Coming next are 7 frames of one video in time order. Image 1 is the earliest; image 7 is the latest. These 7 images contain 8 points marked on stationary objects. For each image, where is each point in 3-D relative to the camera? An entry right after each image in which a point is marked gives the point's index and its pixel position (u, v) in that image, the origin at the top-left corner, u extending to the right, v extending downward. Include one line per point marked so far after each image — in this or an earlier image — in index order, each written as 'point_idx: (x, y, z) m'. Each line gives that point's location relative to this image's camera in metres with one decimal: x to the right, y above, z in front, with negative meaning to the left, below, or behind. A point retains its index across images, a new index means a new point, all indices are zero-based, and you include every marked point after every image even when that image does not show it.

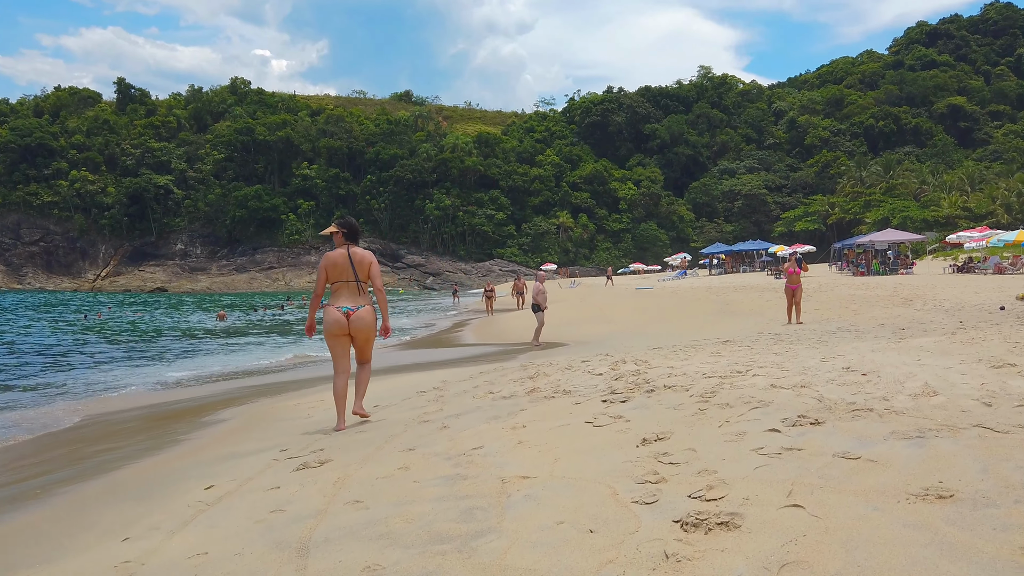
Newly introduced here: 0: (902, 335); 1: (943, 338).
0: (+4.7, -0.6, +7.6) m
1: (+4.5, -0.6, +6.6) m
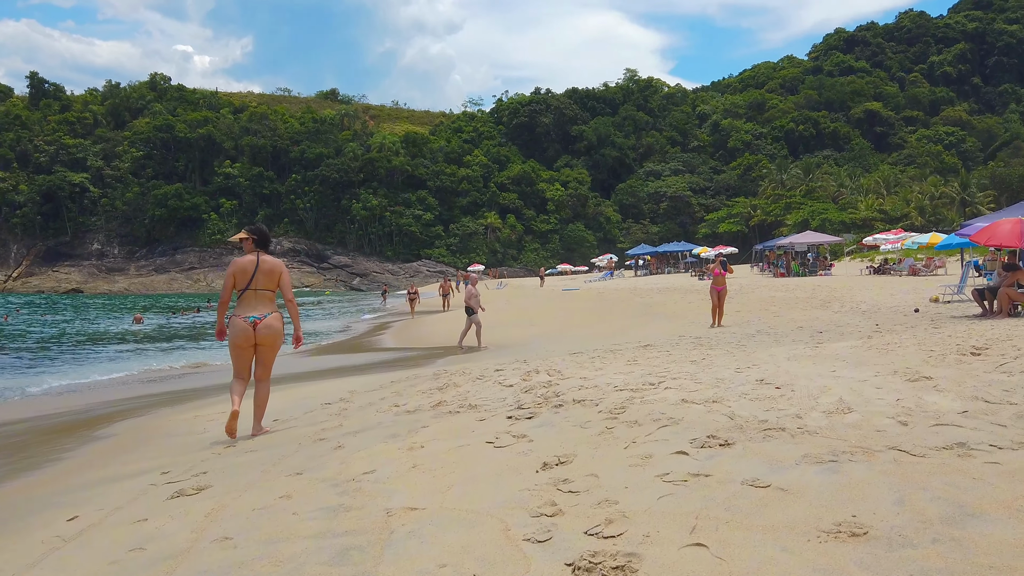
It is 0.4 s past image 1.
0: (+3.7, -0.7, +7.7) m
1: (+3.6, -0.6, +6.7) m
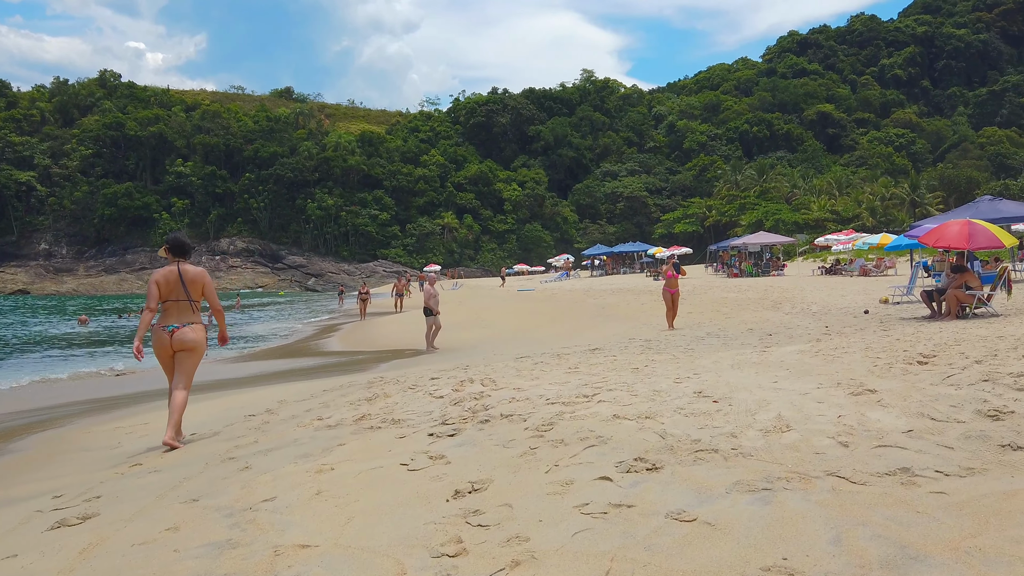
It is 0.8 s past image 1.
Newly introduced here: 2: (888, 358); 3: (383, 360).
0: (+3.0, -0.7, +7.6) m
1: (+3.0, -0.6, +6.6) m
2: (+2.5, -0.5, +4.3) m
3: (-2.3, -1.2, +11.2) m
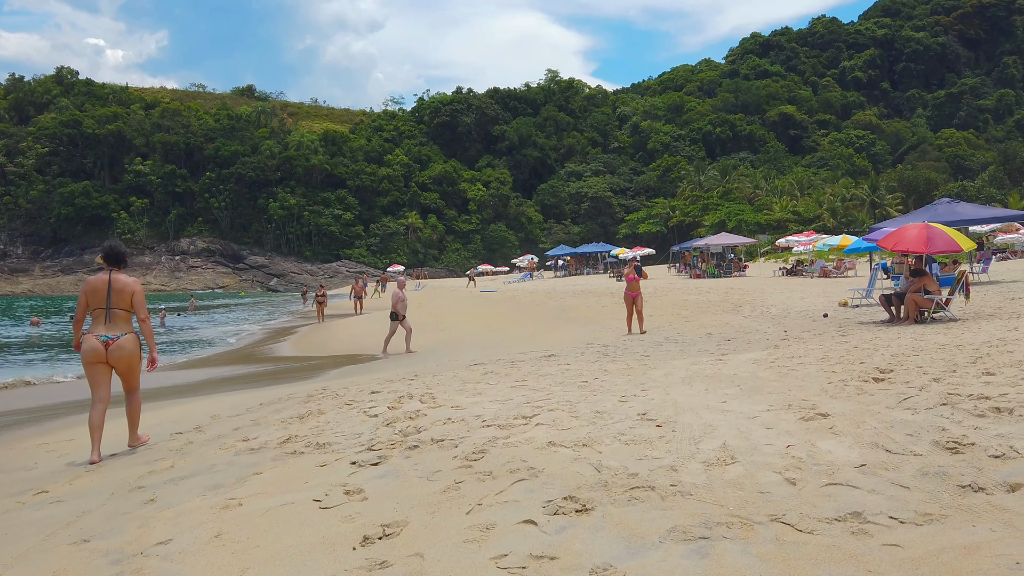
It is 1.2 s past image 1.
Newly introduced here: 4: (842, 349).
0: (+2.5, -0.7, +7.4) m
1: (+2.5, -0.7, +6.4) m
2: (+2.1, -0.5, +4.1) m
3: (-3.0, -1.3, +10.8) m
4: (+3.3, -0.6, +6.4) m
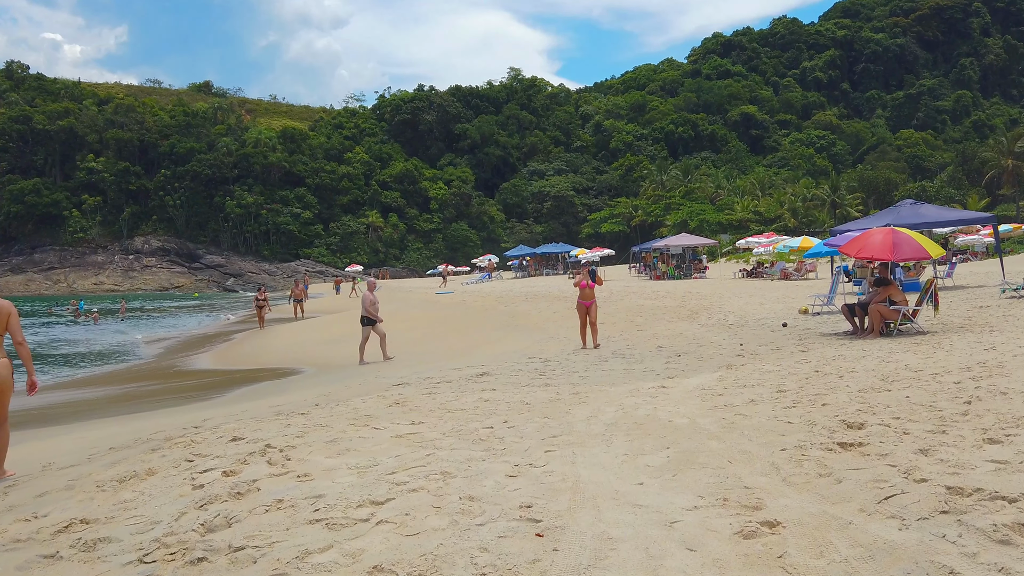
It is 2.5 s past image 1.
0: (+1.6, -0.9, +6.6) m
1: (+1.7, -0.8, +5.6) m
2: (+1.5, -0.7, +3.3) m
3: (-4.0, -1.5, +9.7) m
4: (+2.5, -0.8, +5.6) m
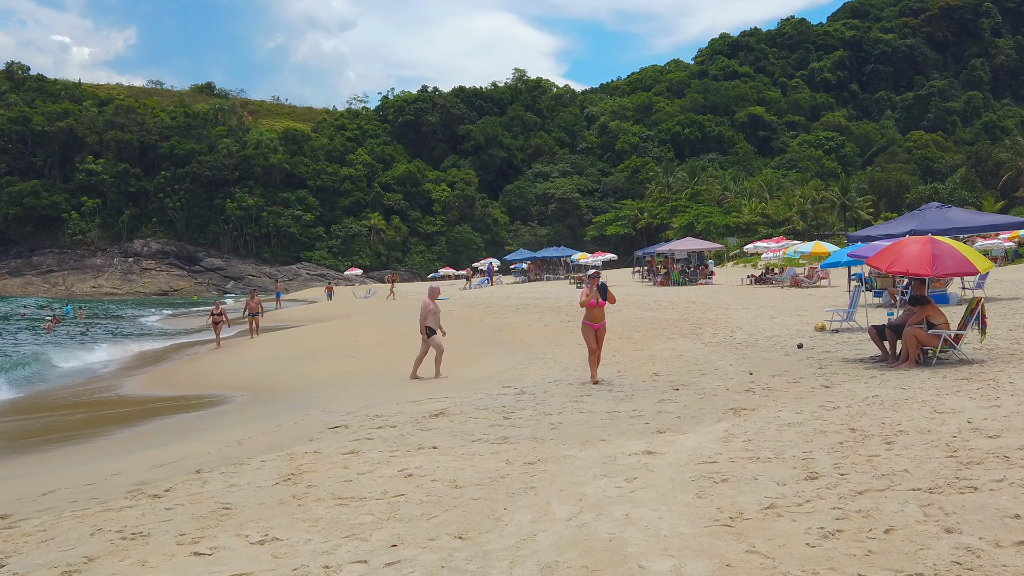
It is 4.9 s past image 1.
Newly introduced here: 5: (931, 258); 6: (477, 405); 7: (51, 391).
0: (+1.2, -1.1, +5.2) m
1: (+1.3, -1.0, +4.2) m
2: (+1.0, -0.9, +1.8) m
3: (-4.4, -1.7, +8.3) m
4: (+2.1, -1.0, +4.2) m
5: (+5.1, +0.4, +7.8) m
6: (-0.4, -1.3, +7.1) m
7: (-7.8, -1.8, +10.8) m
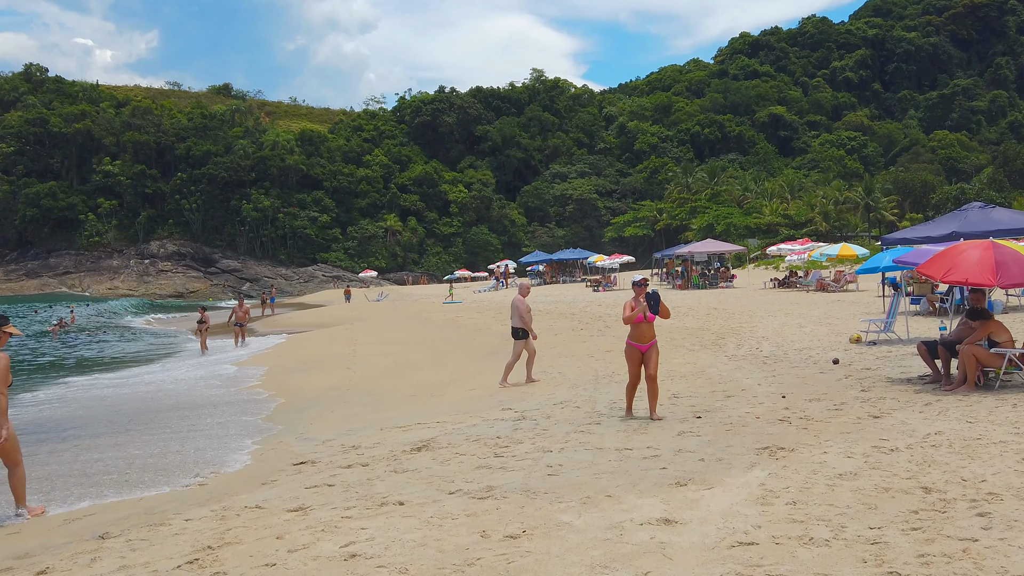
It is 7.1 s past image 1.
0: (+1.1, -1.2, +4.2) m
1: (+1.2, -1.2, +3.2) m
2: (+0.8, -1.0, +0.9) m
3: (-4.4, -1.8, +7.5) m
4: (+2.0, -1.1, +3.2) m
5: (+5.1, +0.2, +6.7) m
6: (-0.4, -1.4, +6.2) m
7: (-7.8, -1.9, +10.1) m
